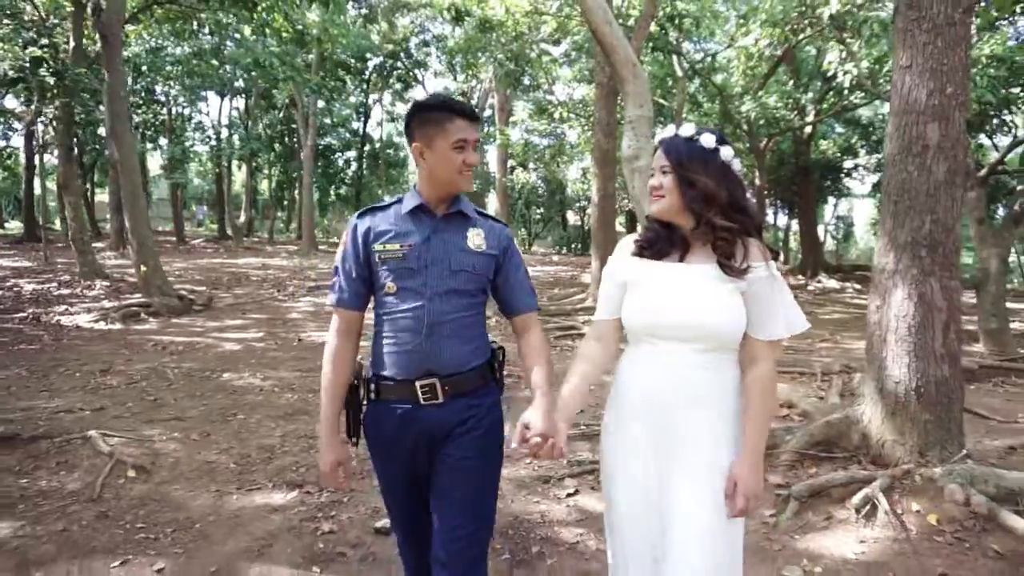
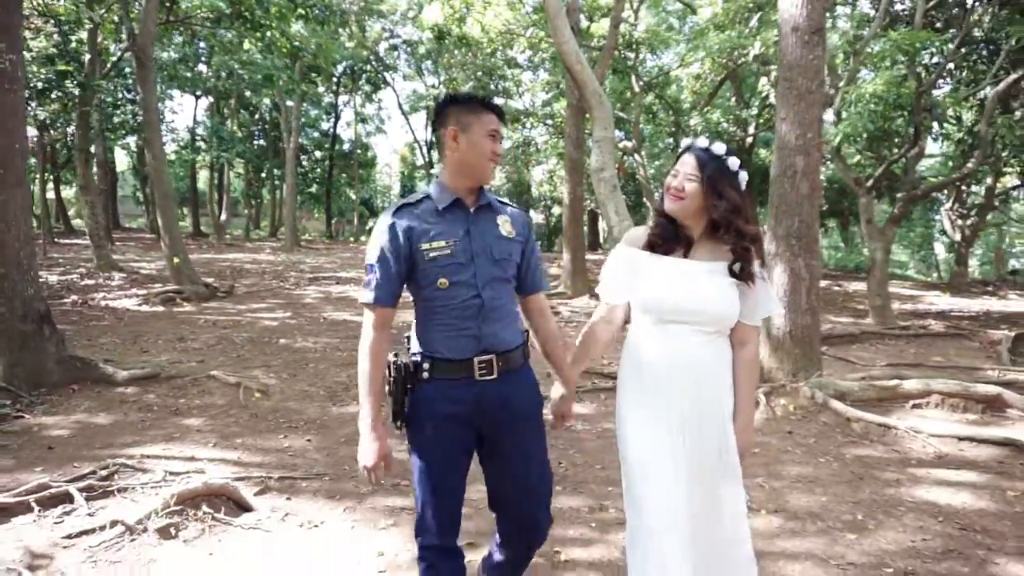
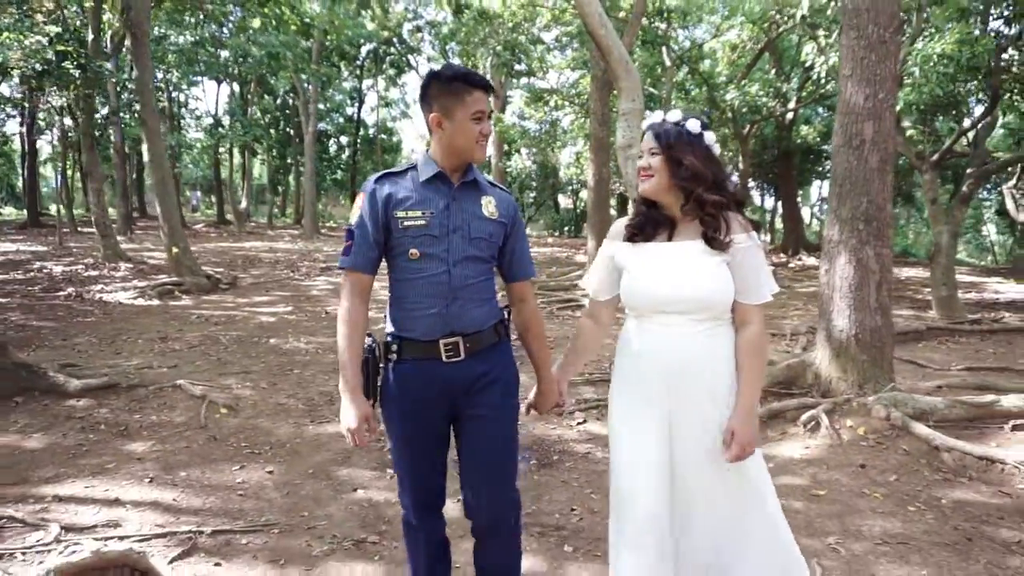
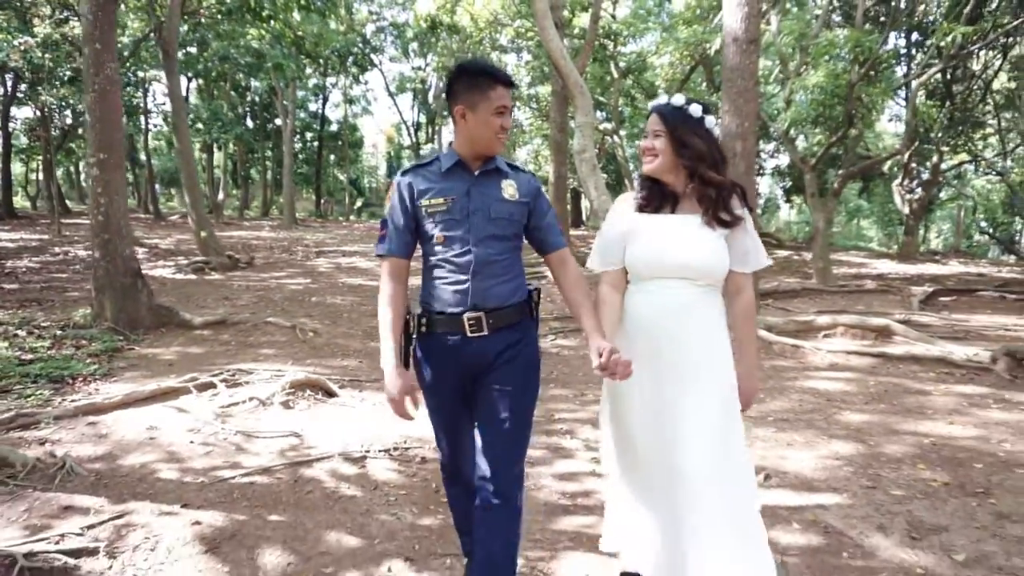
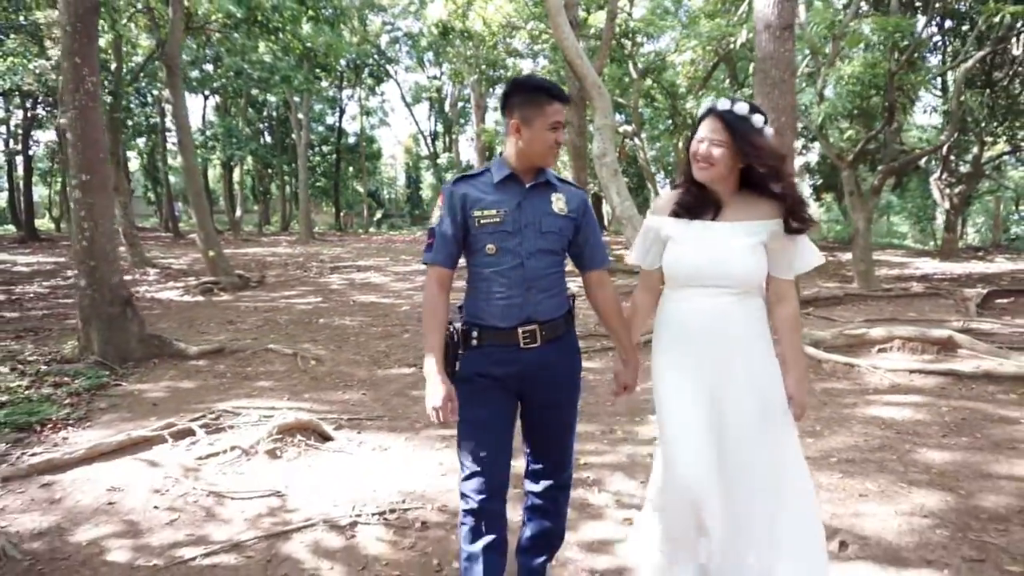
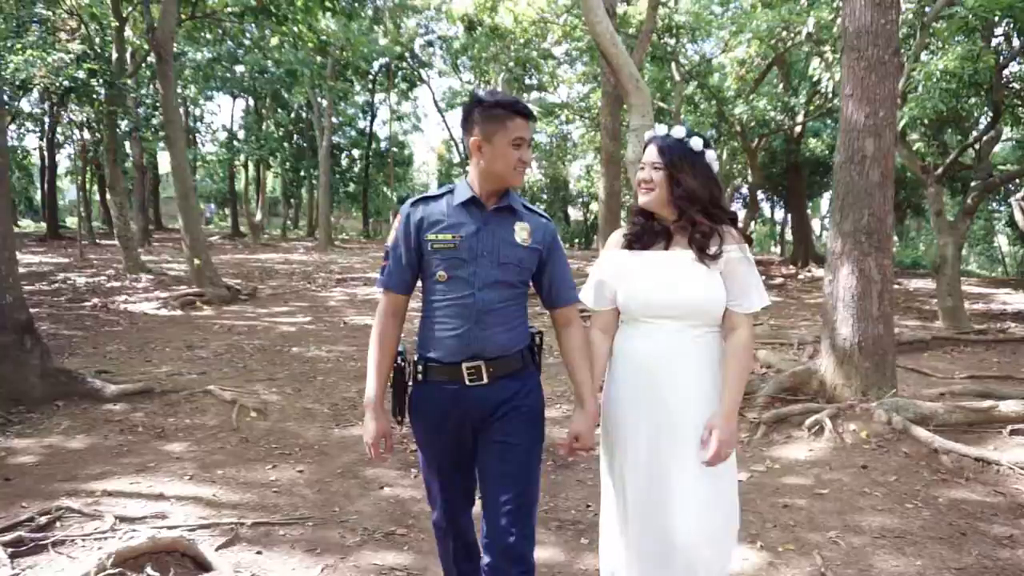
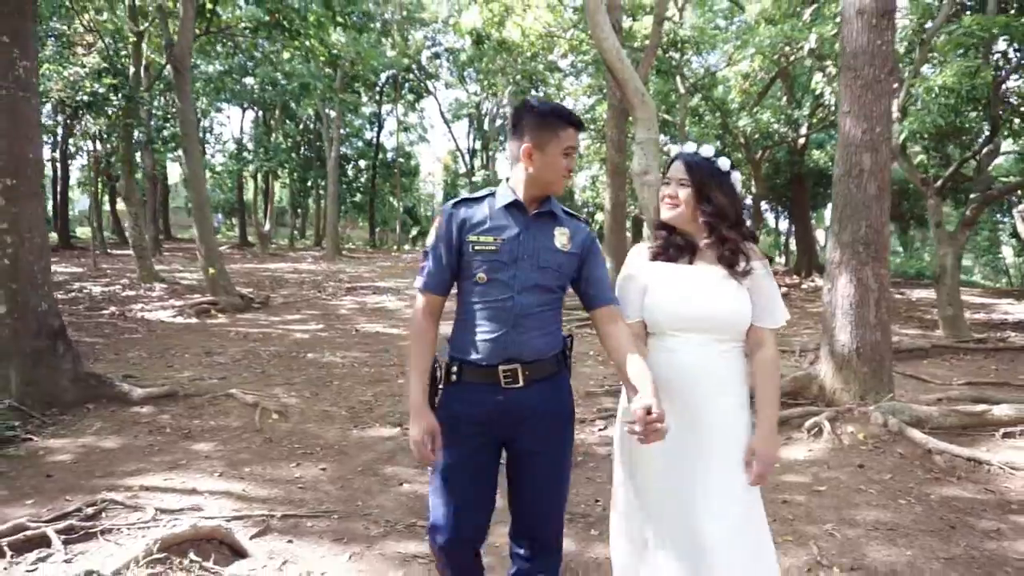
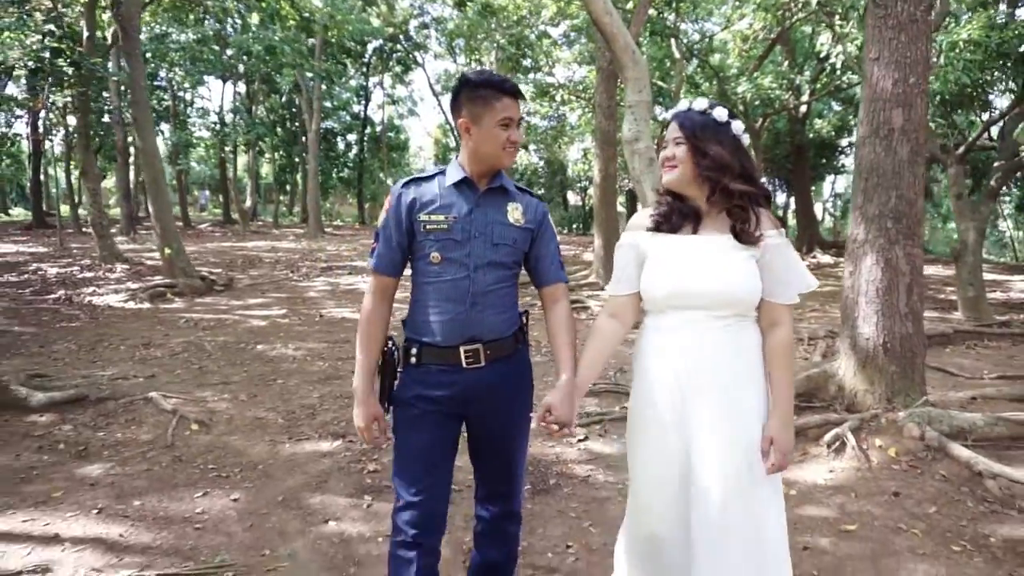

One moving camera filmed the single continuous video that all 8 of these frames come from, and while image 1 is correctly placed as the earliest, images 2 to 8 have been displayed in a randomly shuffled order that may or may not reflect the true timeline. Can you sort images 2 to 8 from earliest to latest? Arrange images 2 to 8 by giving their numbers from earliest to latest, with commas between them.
8, 3, 6, 7, 2, 5, 4
